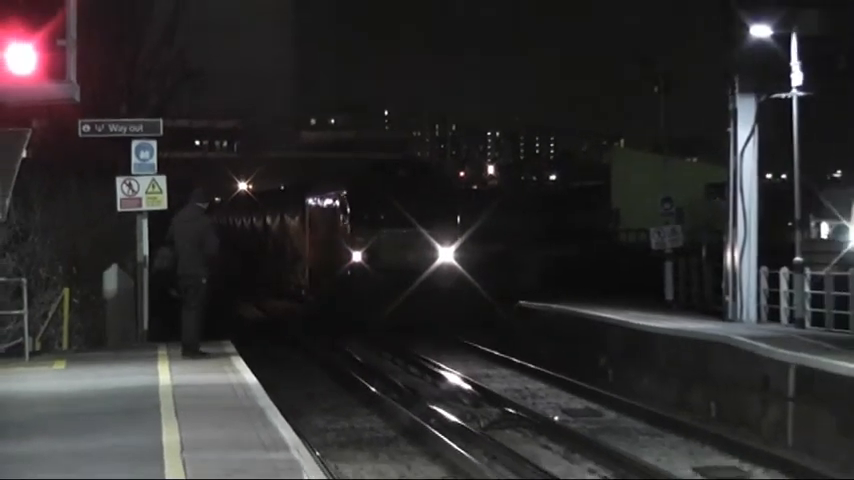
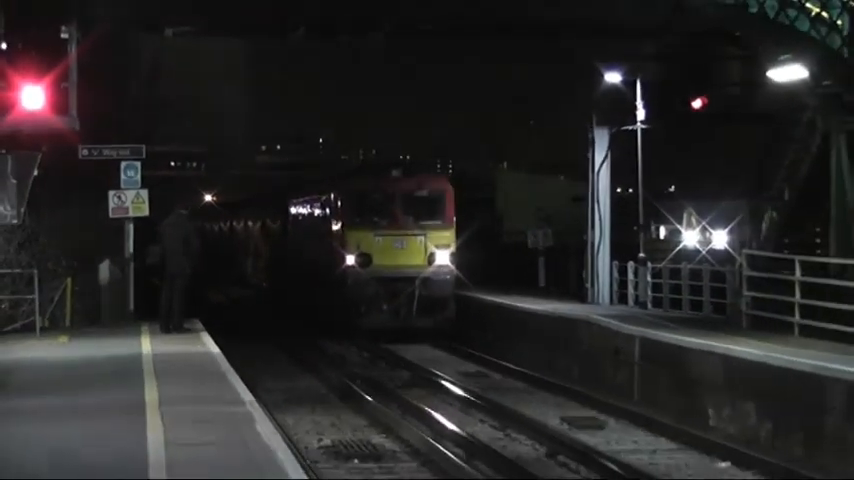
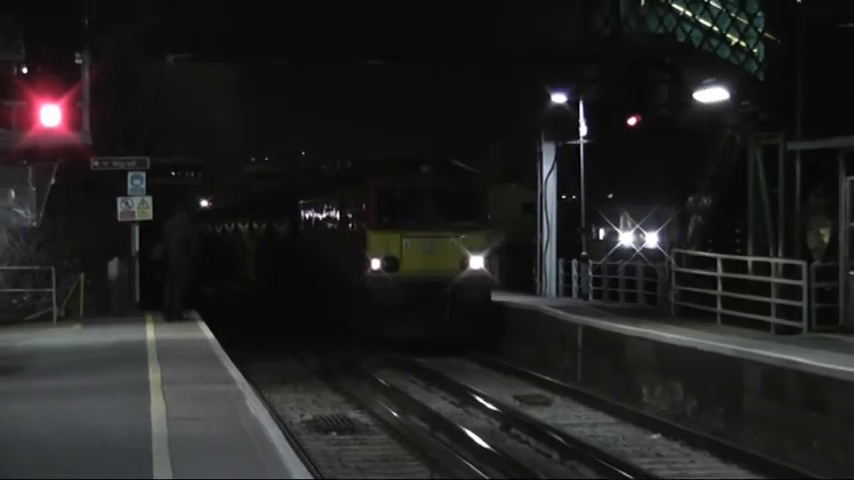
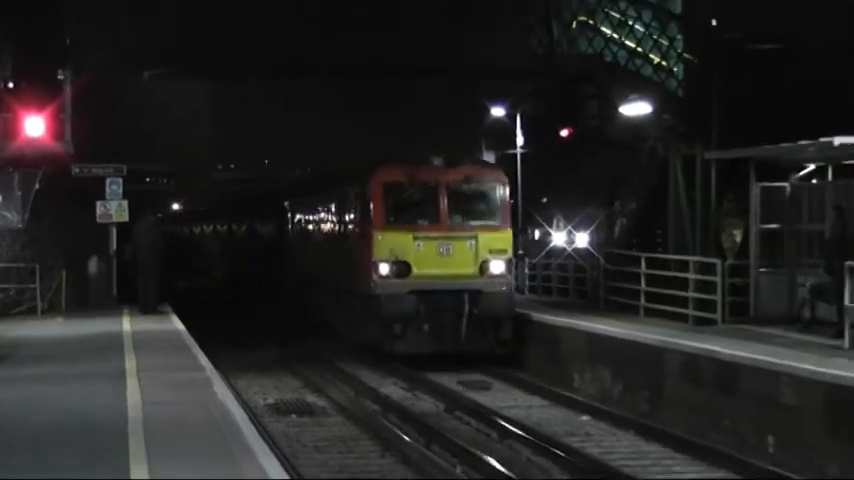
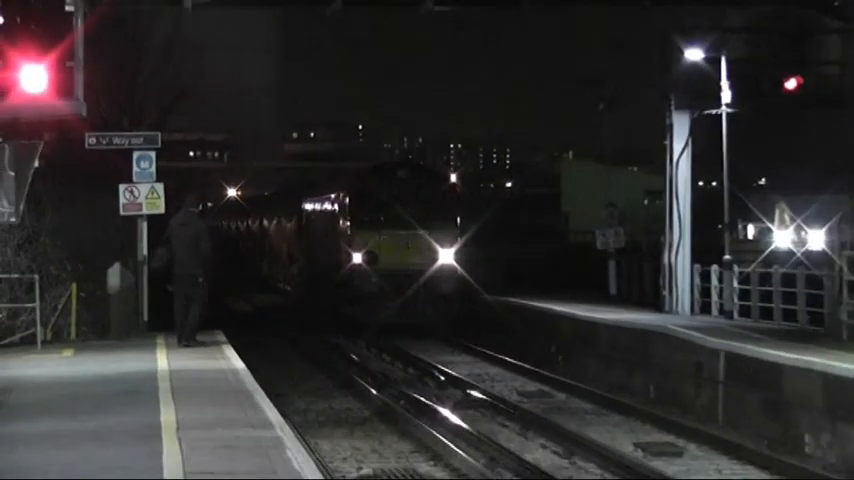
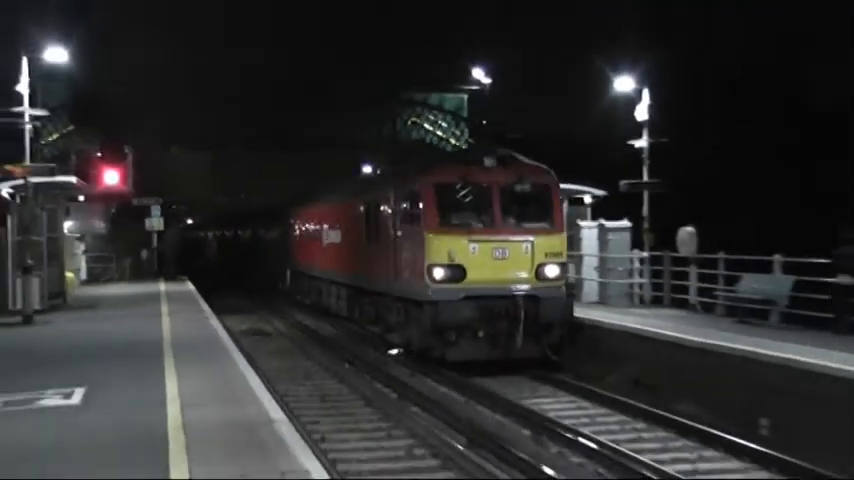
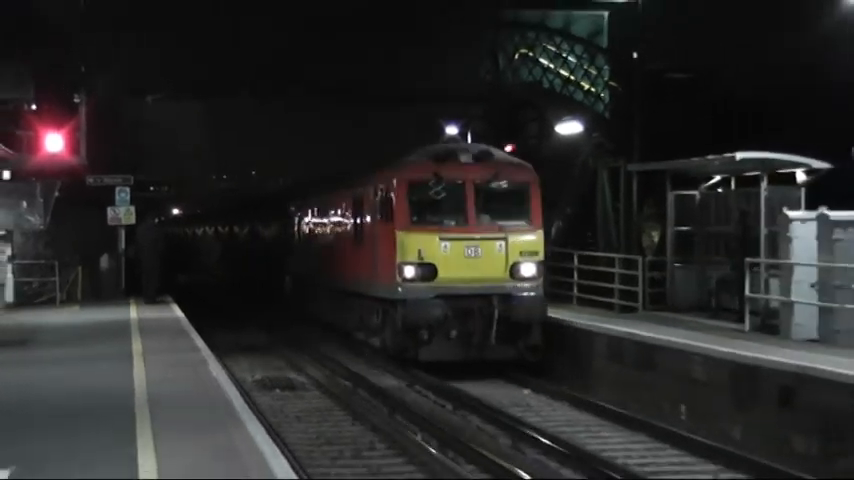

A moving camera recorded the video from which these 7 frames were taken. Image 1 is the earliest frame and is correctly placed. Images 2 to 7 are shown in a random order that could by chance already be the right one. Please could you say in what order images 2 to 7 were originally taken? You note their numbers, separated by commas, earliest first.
5, 2, 3, 4, 7, 6
